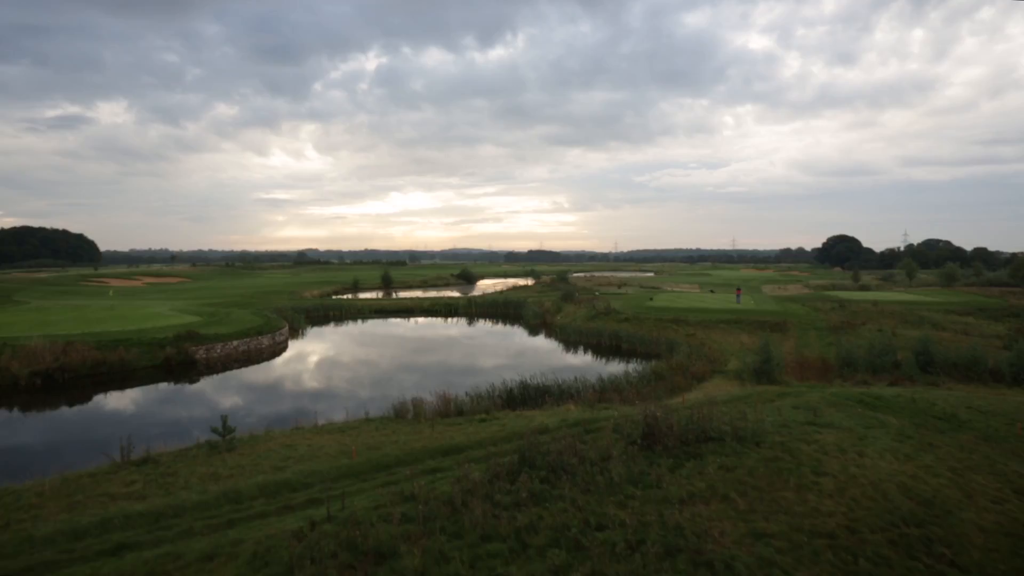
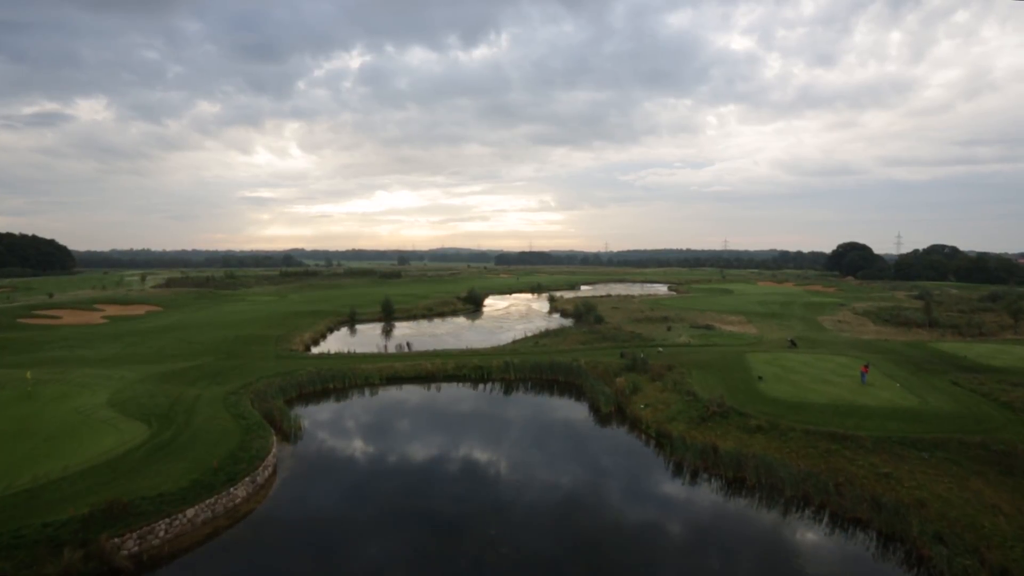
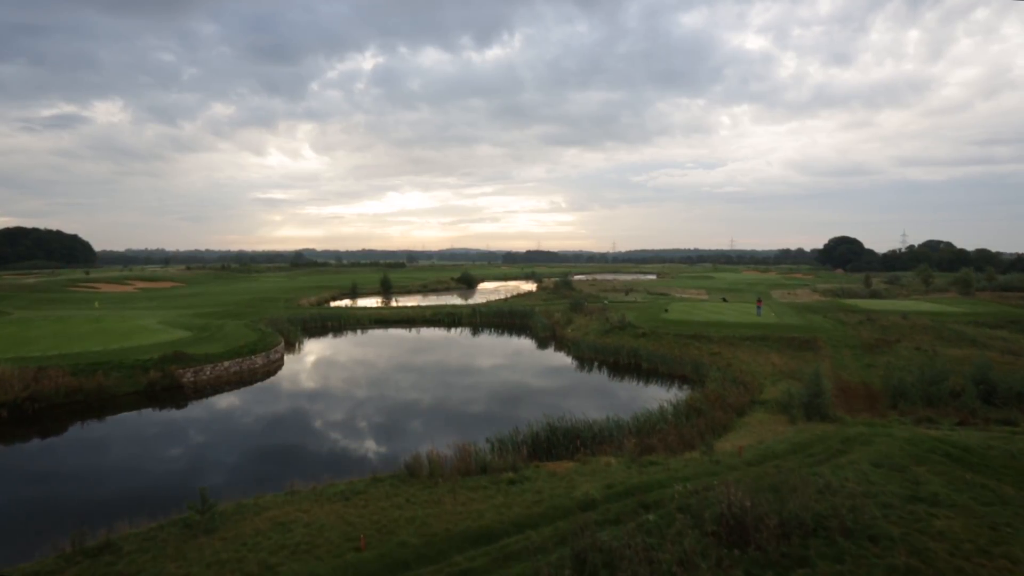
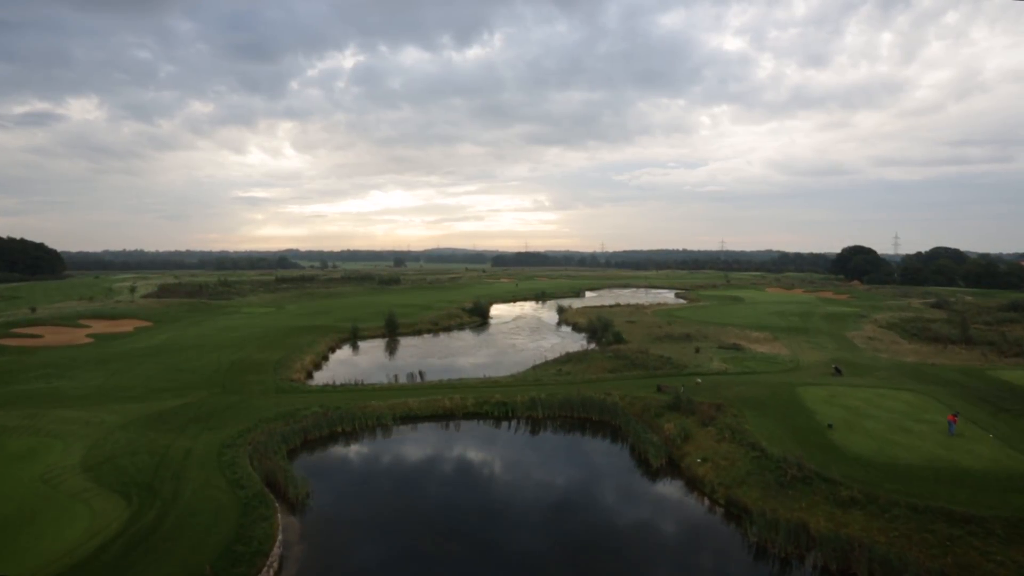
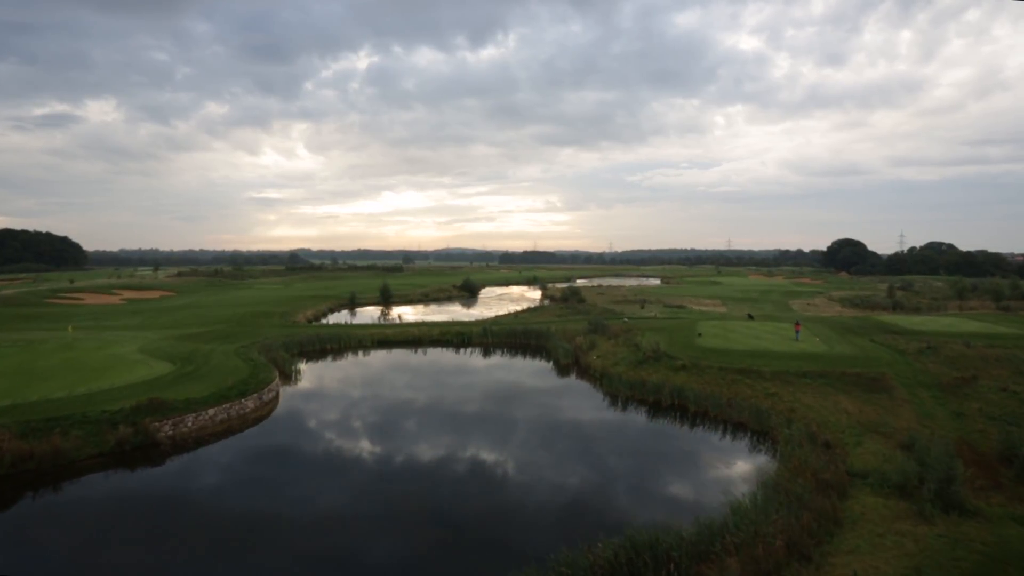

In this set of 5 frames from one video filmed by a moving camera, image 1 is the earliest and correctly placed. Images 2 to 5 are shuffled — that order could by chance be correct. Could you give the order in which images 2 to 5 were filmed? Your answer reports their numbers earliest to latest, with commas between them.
3, 5, 2, 4
